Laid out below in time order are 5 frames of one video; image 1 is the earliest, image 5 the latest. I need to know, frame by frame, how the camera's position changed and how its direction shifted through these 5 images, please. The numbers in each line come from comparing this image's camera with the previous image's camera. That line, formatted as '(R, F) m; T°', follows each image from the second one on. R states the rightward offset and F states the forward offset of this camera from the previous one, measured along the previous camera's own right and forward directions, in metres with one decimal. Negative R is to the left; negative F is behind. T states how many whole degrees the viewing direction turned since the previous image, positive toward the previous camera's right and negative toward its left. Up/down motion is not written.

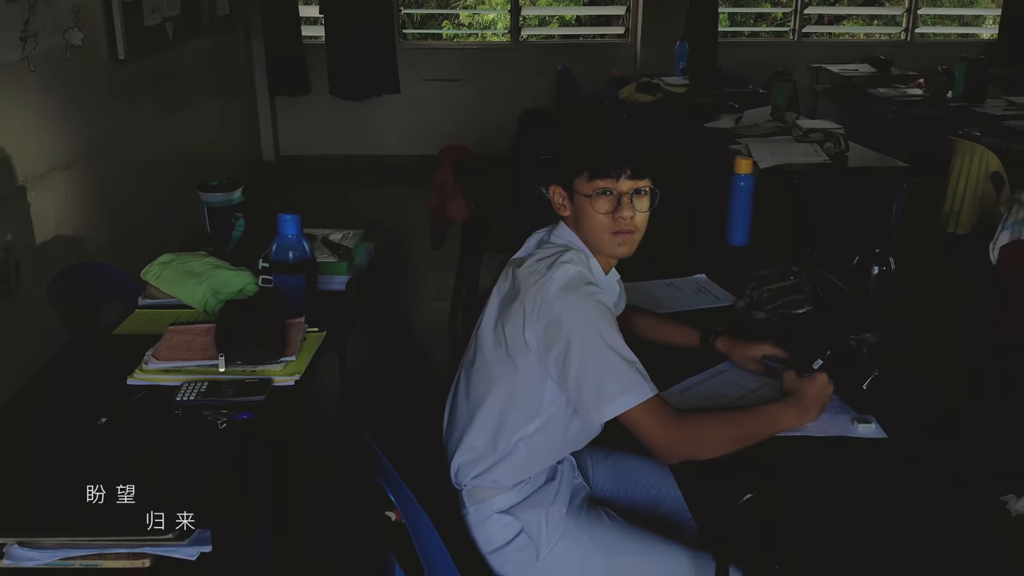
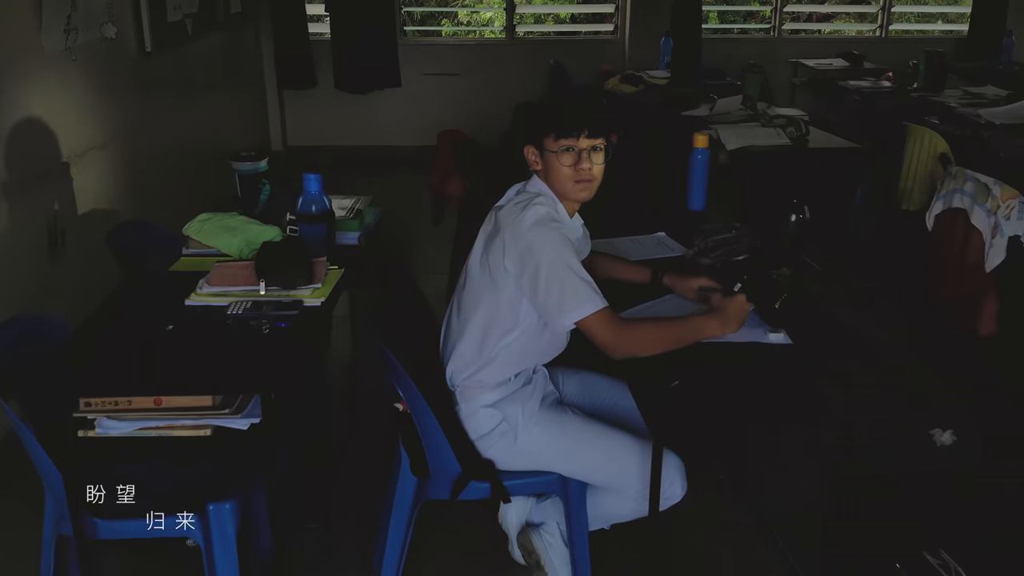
(0.0, -0.3) m; 0°
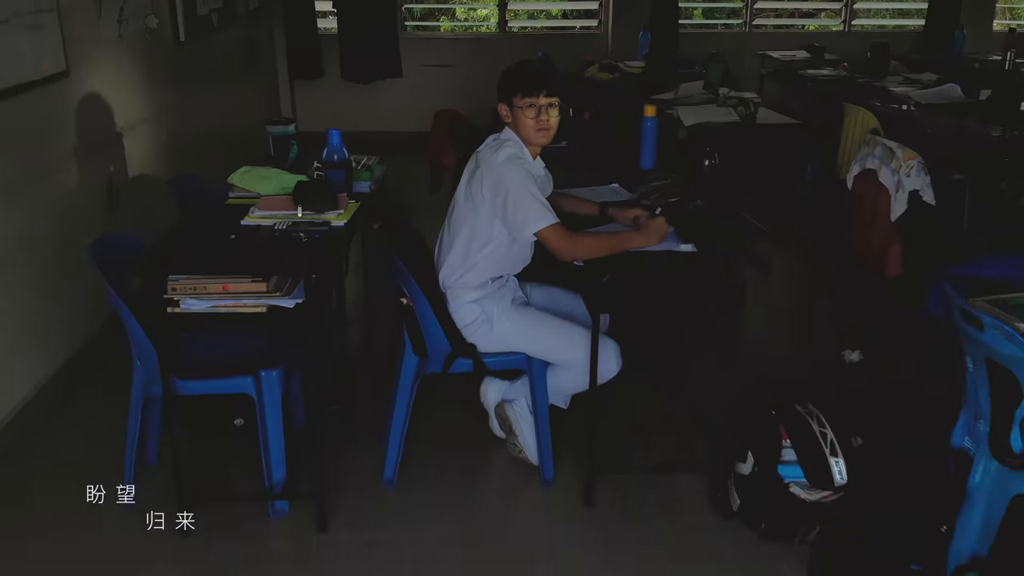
(0.0, -0.5) m; 0°
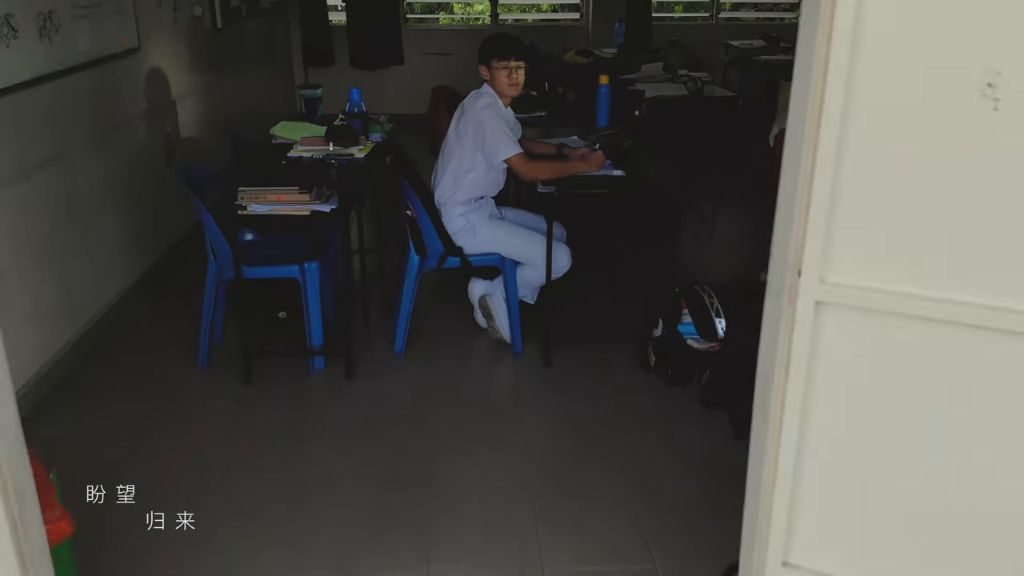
(+0.1, -0.7) m; 0°
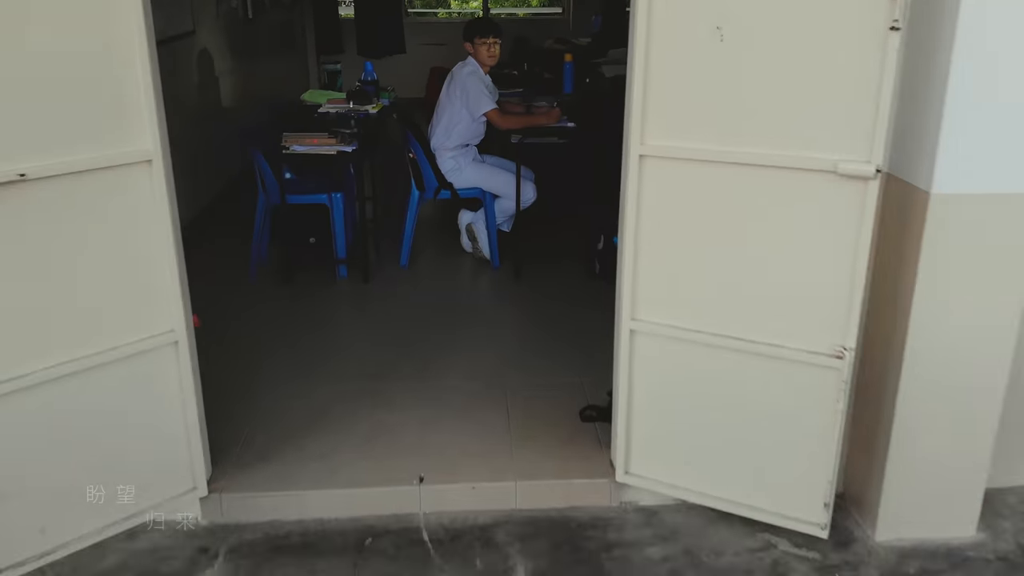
(+0.1, -0.8) m; 0°
